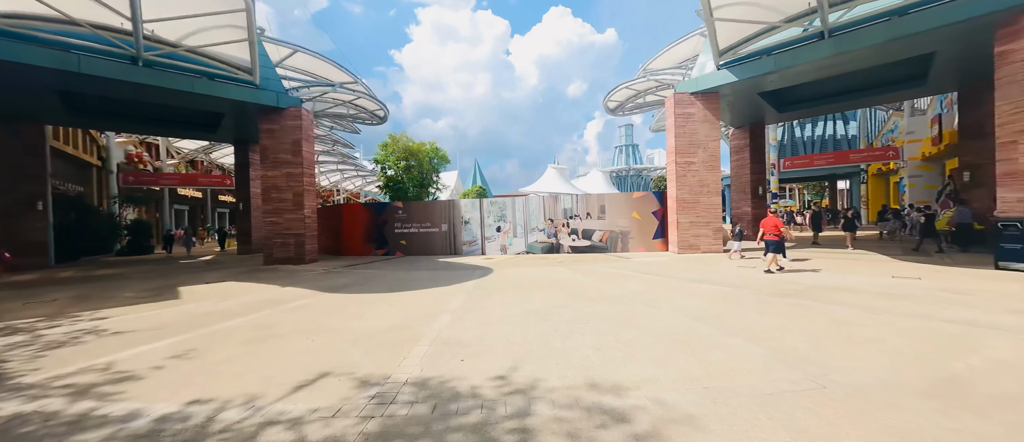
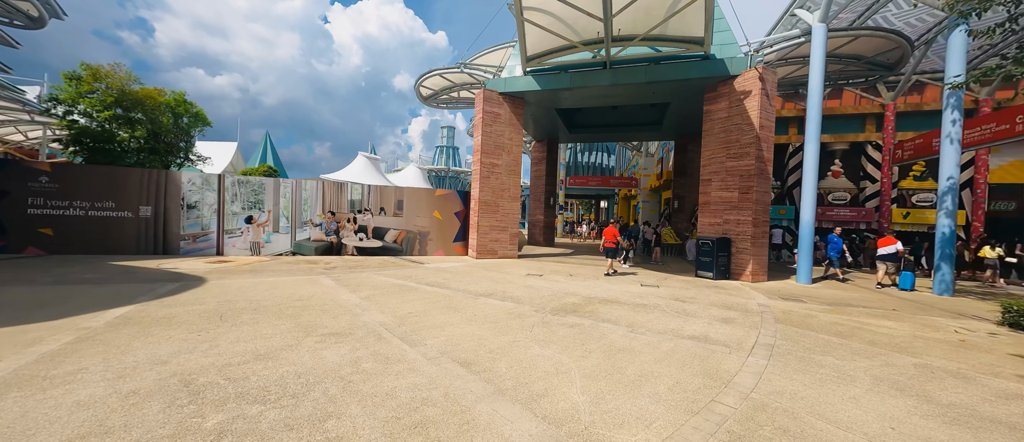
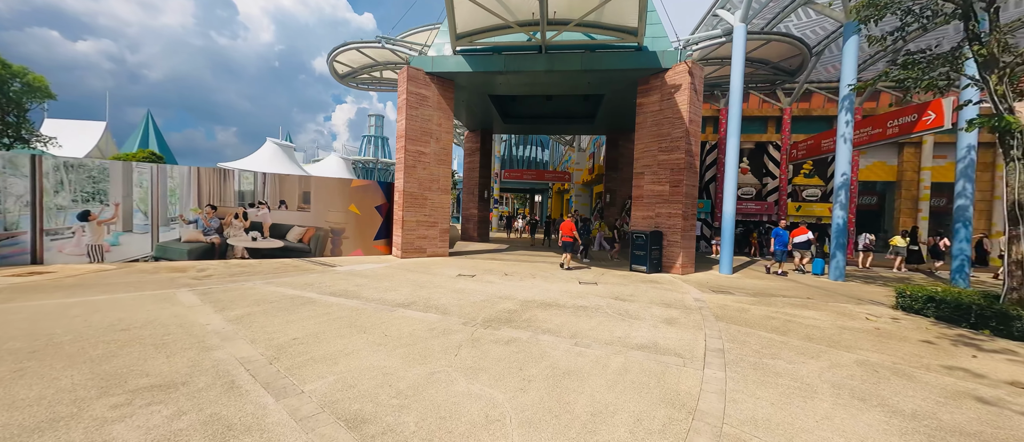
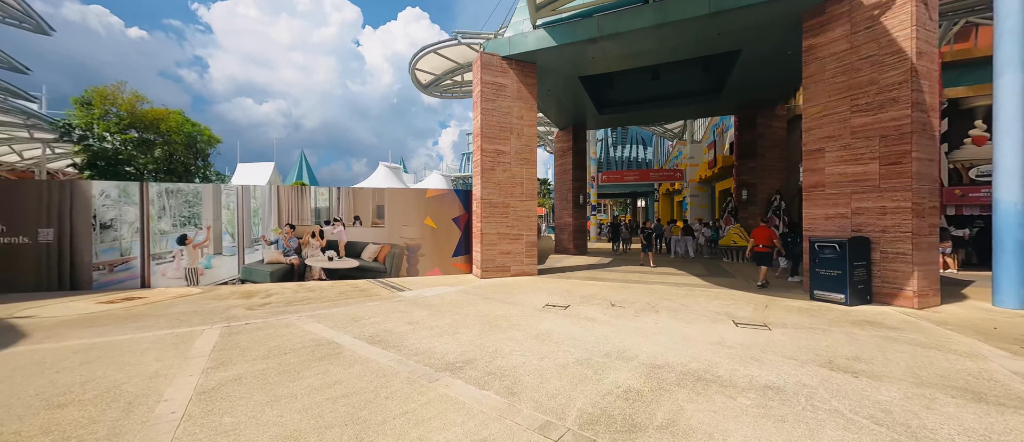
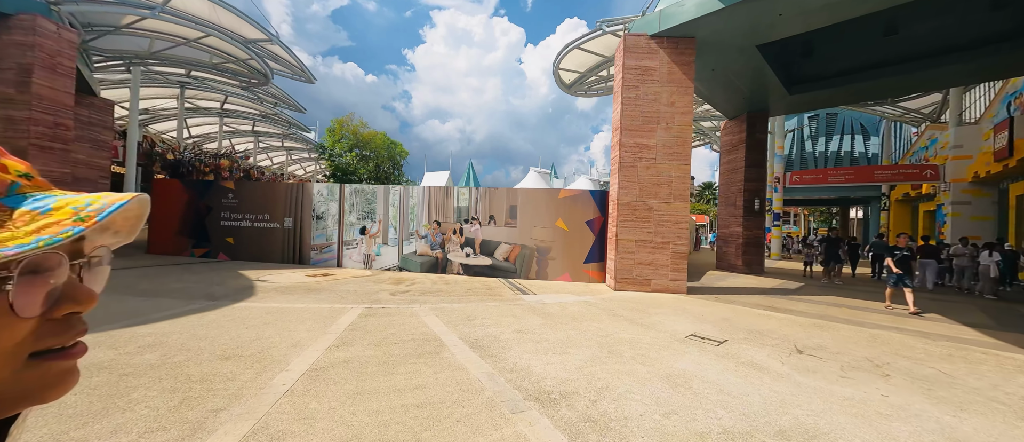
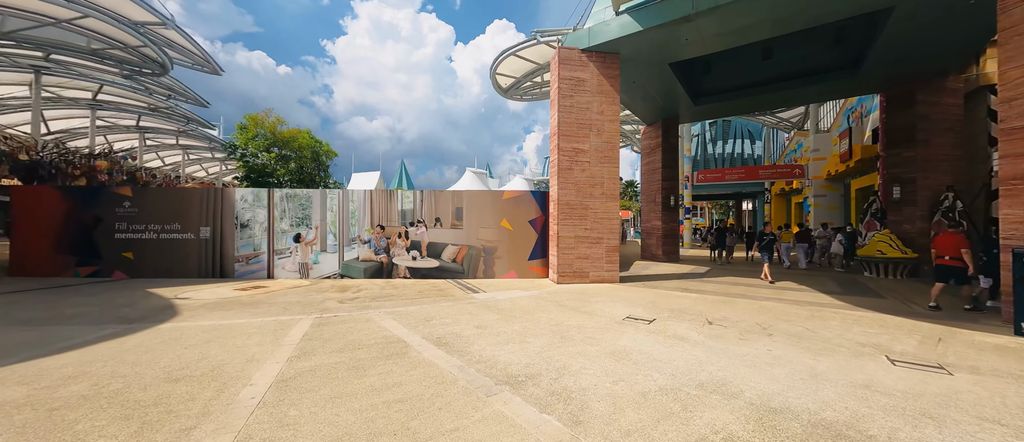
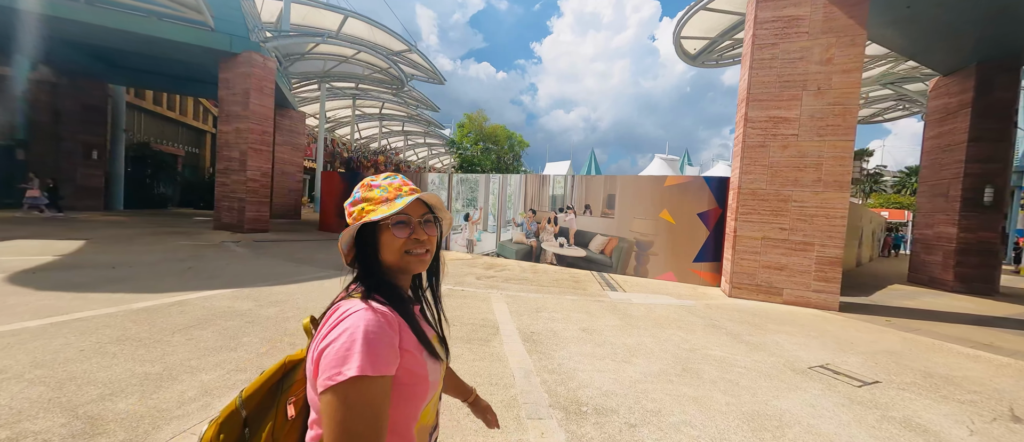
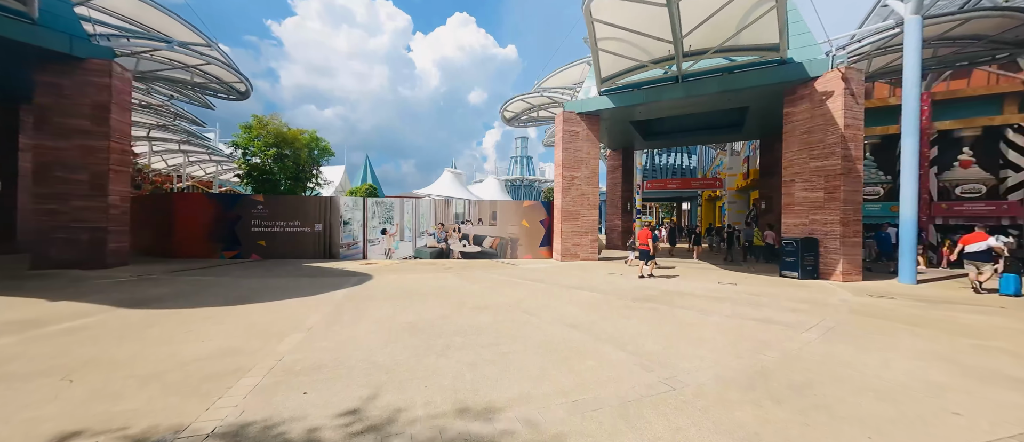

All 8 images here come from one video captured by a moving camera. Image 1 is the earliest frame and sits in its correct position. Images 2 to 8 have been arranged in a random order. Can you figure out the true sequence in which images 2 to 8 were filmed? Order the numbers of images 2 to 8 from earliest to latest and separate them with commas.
8, 2, 3, 4, 6, 5, 7
